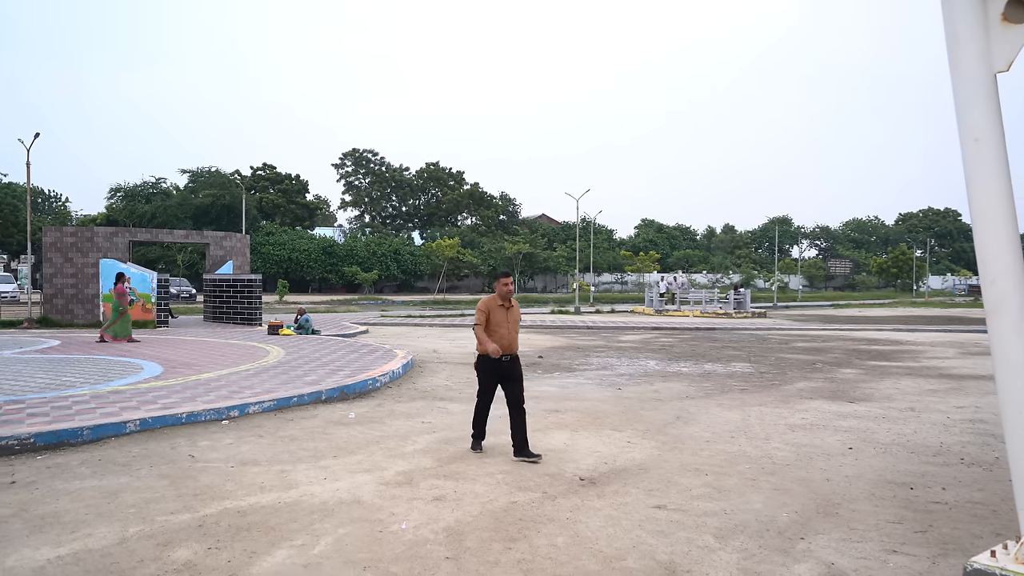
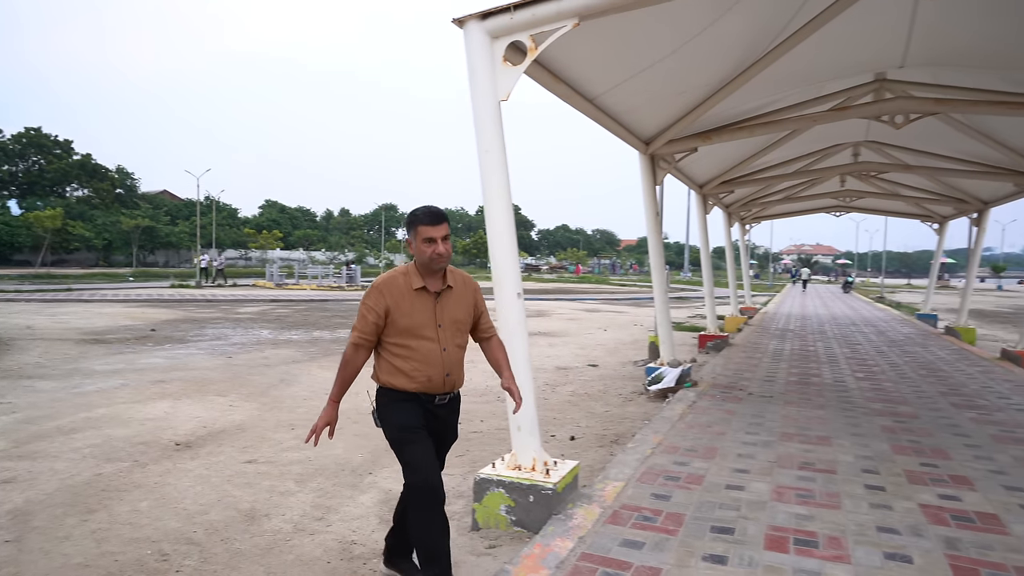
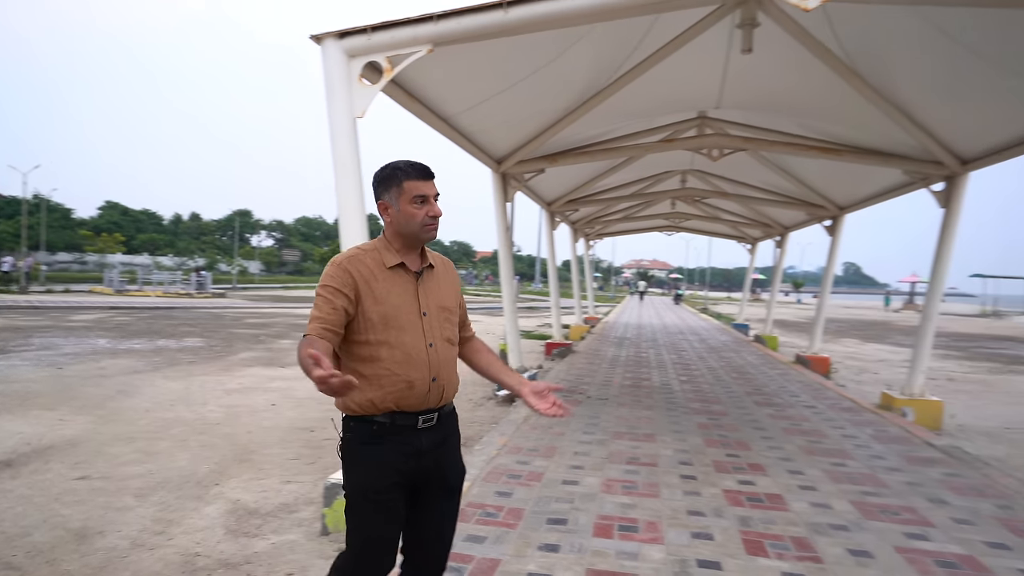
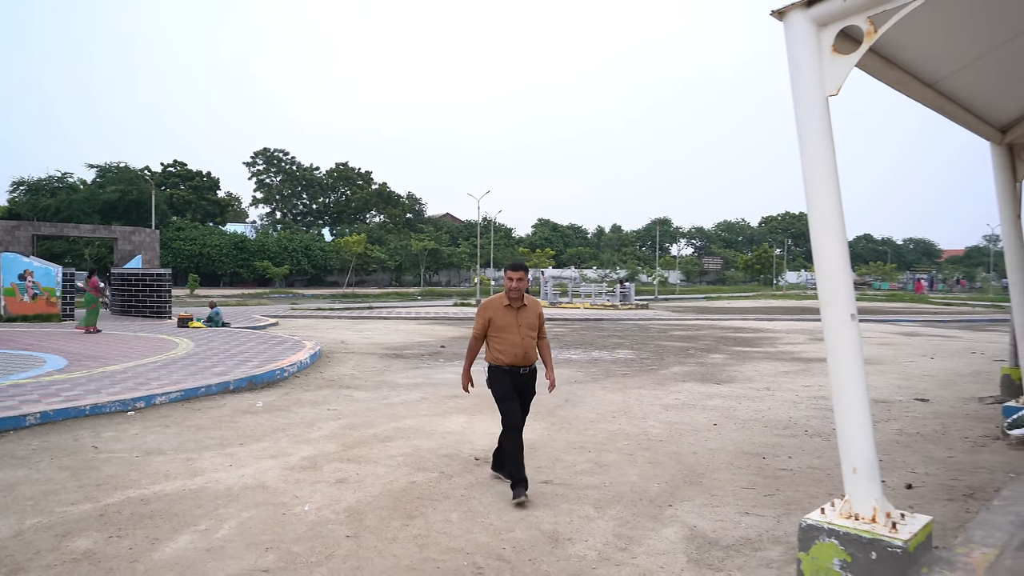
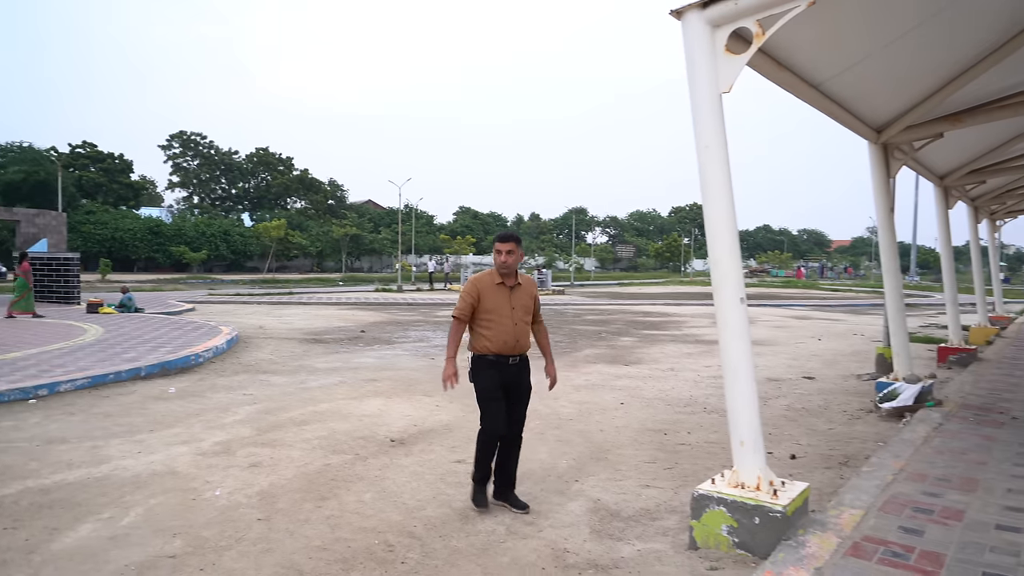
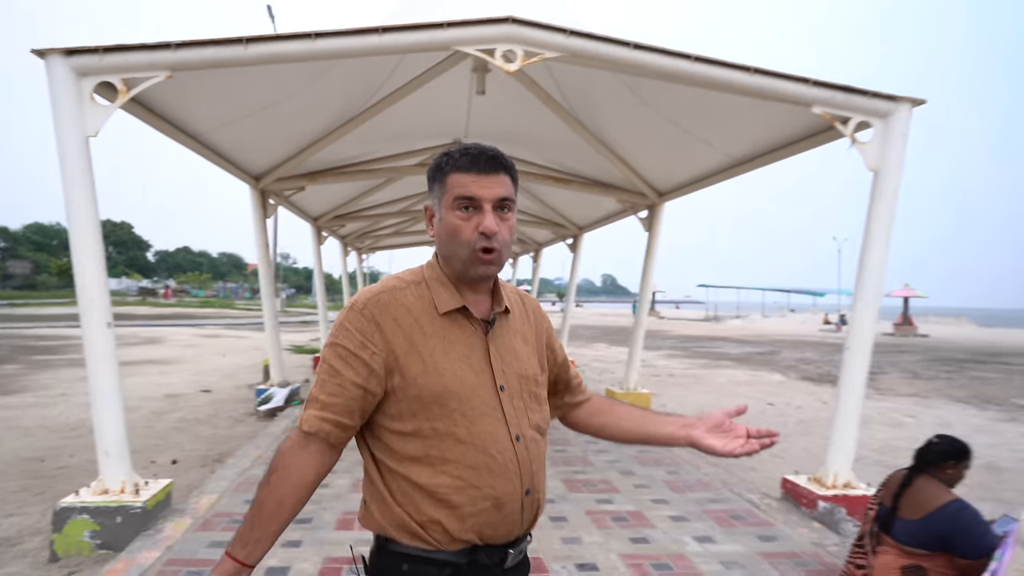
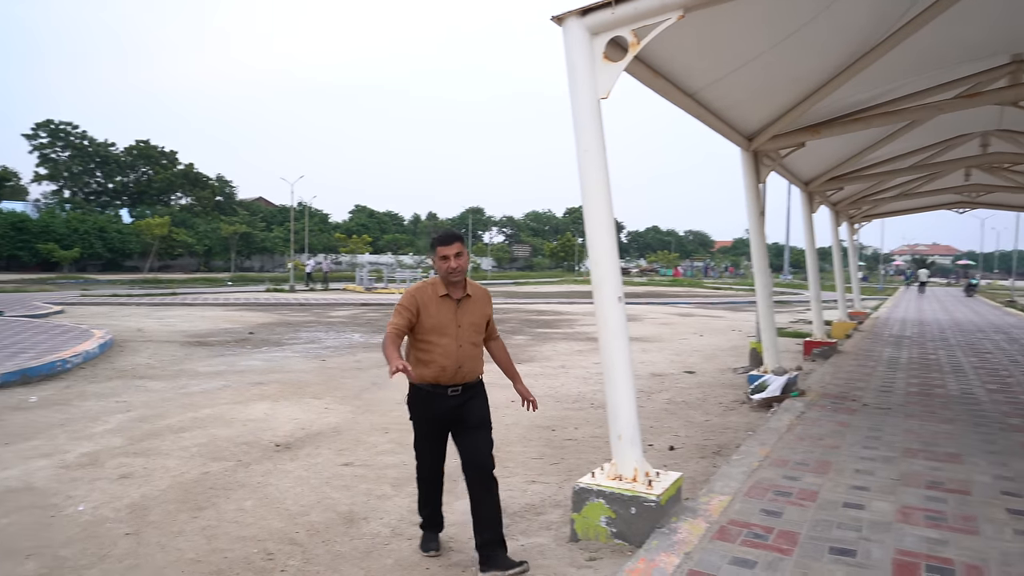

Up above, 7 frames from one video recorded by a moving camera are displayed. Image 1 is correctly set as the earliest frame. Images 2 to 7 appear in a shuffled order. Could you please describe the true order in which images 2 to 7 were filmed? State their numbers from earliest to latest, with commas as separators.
4, 5, 7, 2, 3, 6
